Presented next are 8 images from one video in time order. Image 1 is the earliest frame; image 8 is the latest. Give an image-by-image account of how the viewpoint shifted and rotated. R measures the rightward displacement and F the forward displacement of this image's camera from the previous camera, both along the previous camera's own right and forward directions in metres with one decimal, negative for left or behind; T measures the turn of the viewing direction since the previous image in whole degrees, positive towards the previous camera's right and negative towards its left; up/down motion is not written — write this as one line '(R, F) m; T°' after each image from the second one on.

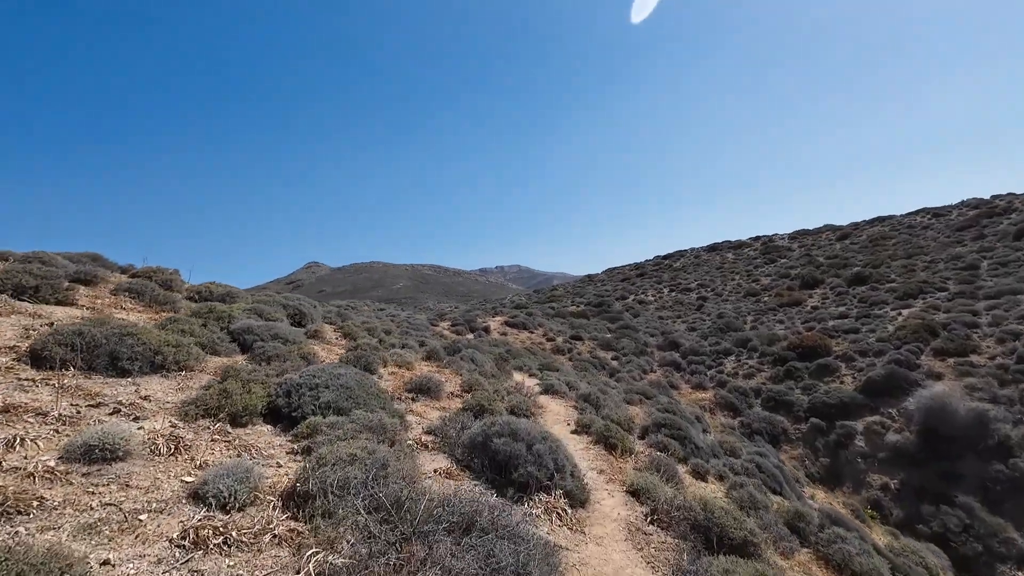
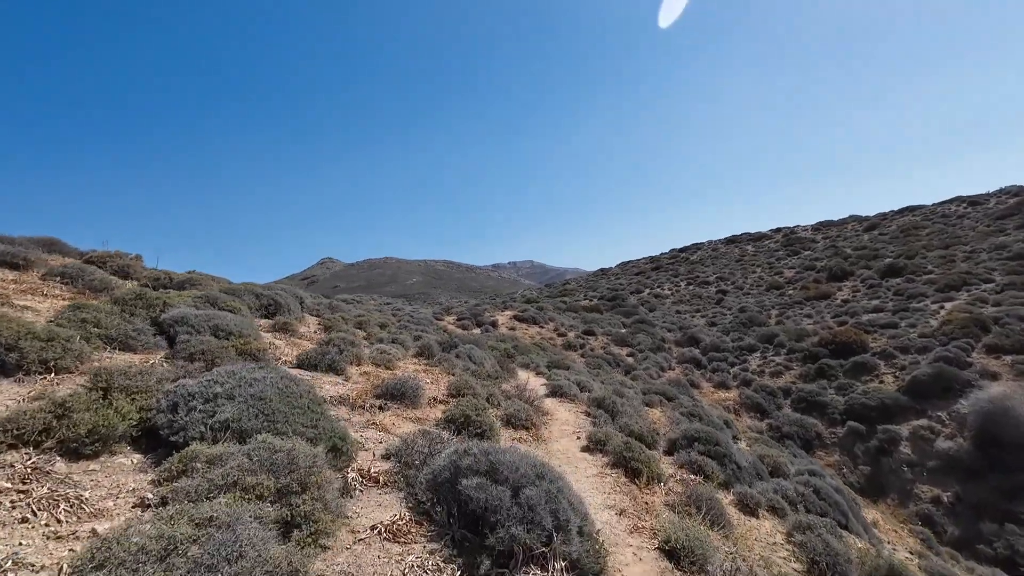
(+0.3, +2.2) m; -2°
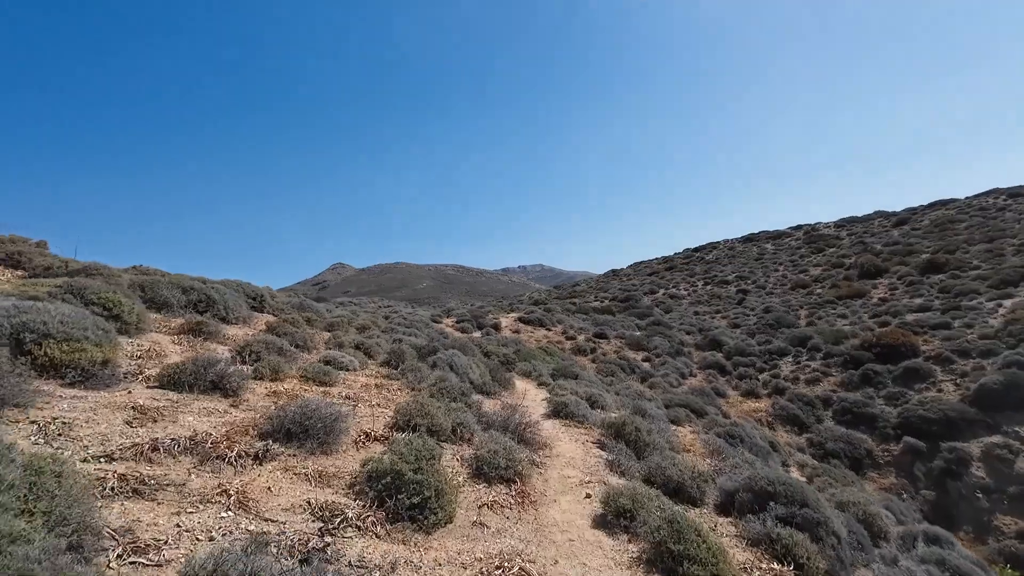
(+0.5, +3.2) m; -1°
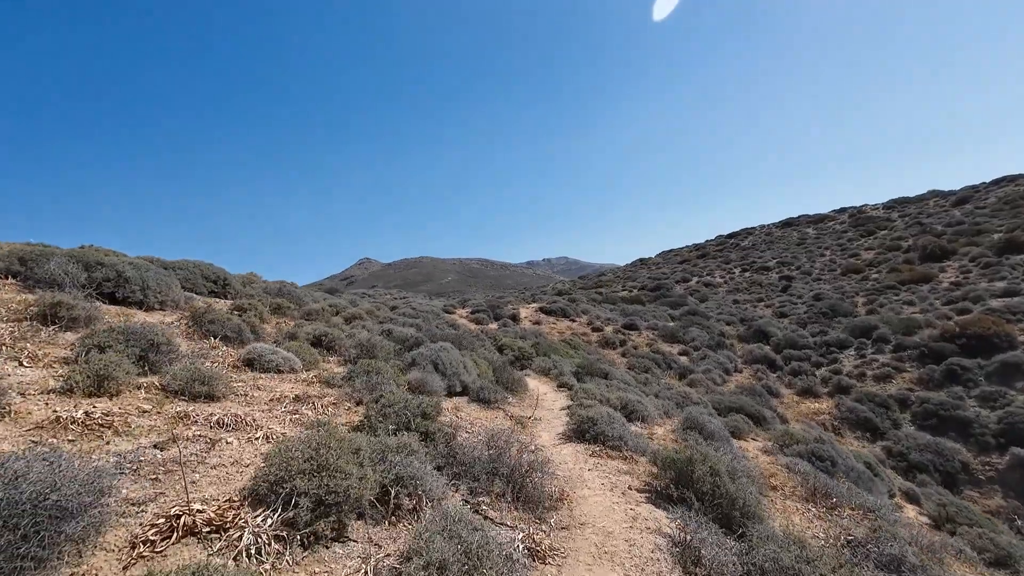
(+0.3, +3.3) m; -3°
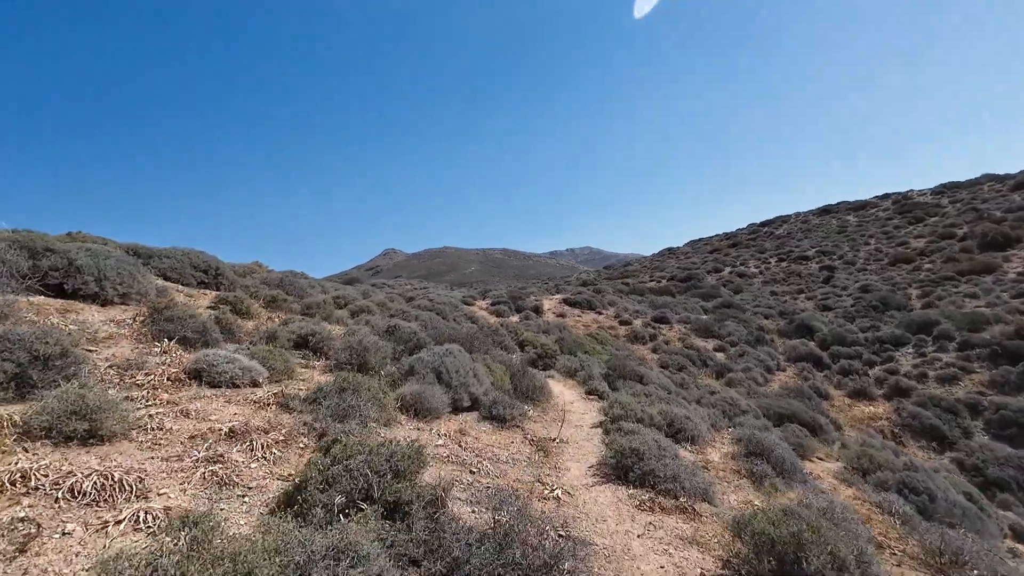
(0.0, +1.7) m; -3°
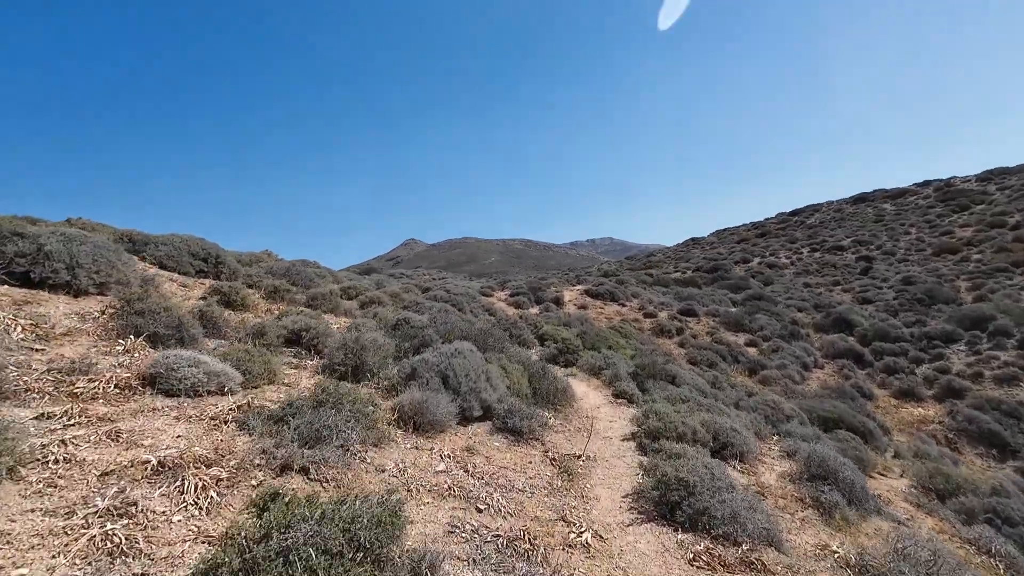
(0.0, +1.1) m; -2°
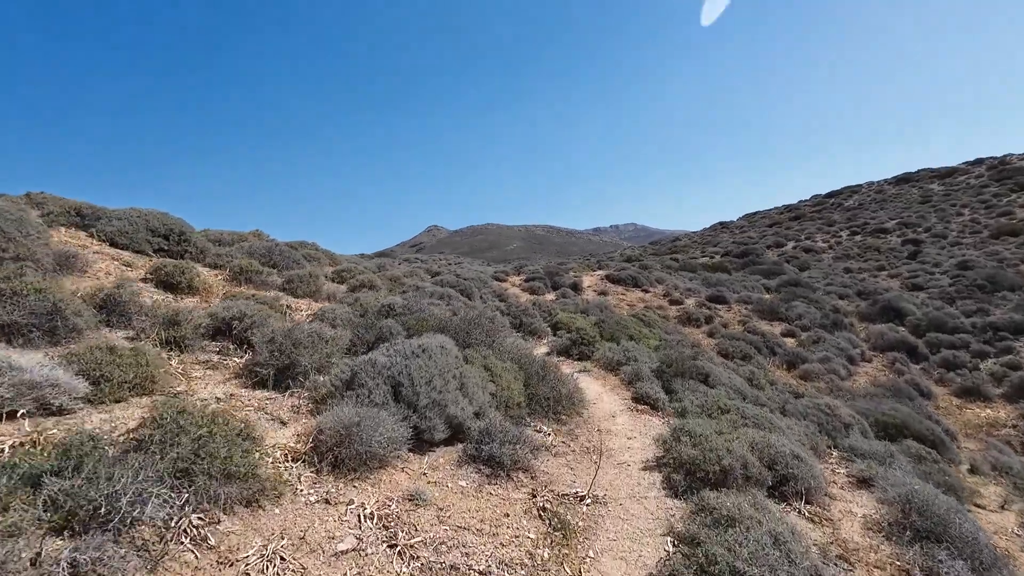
(+0.4, +1.8) m; -3°
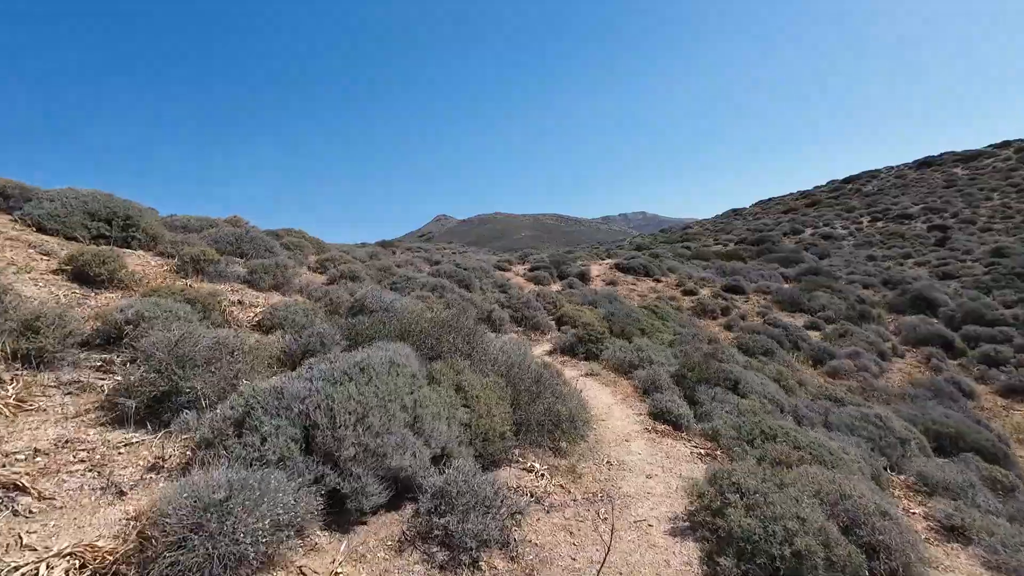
(+0.2, +1.5) m; -1°
